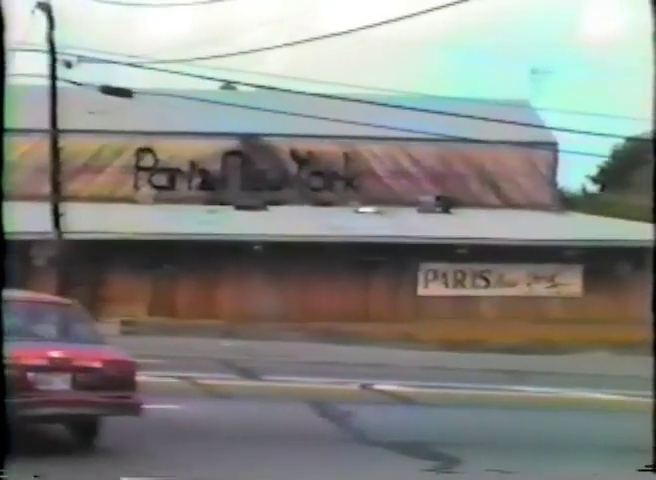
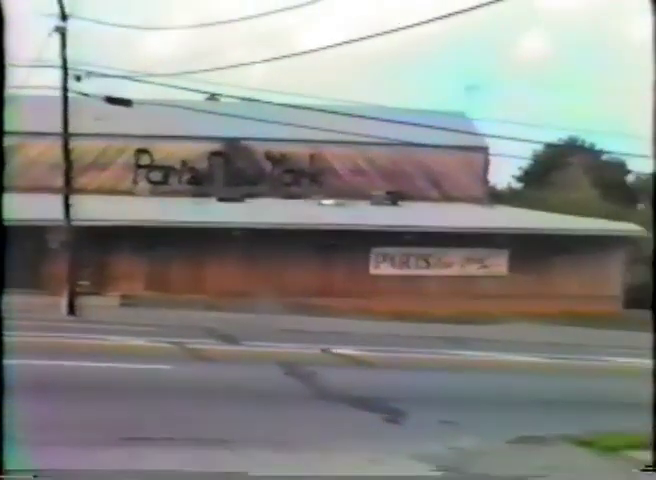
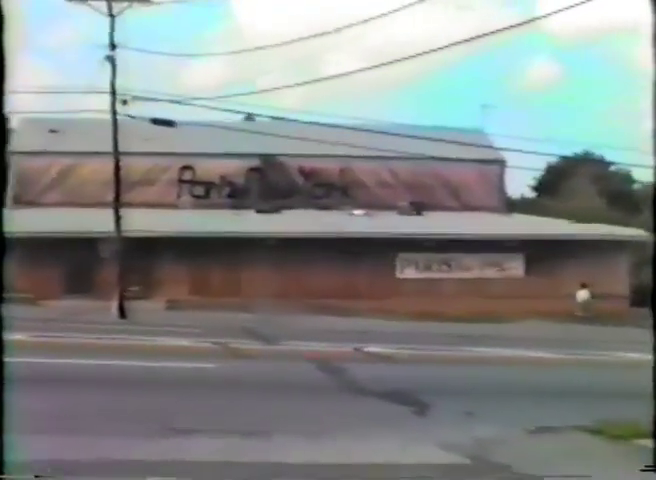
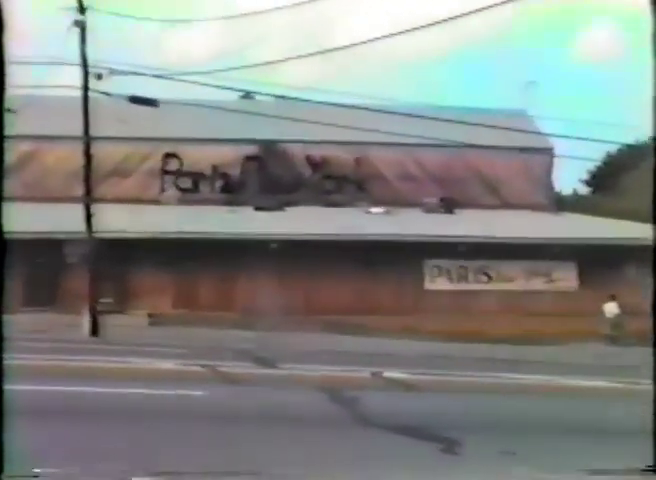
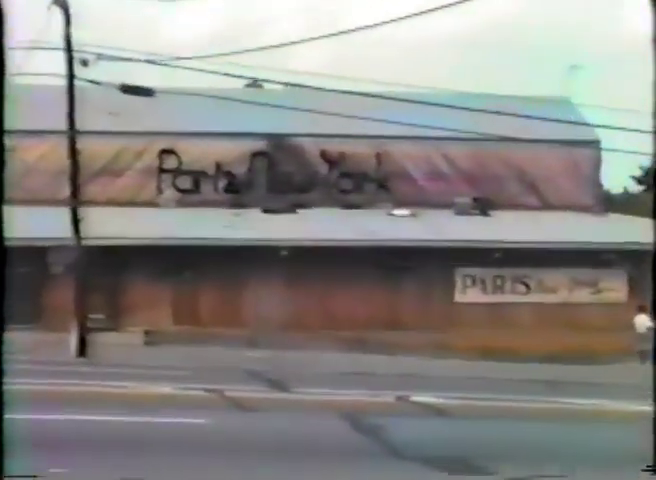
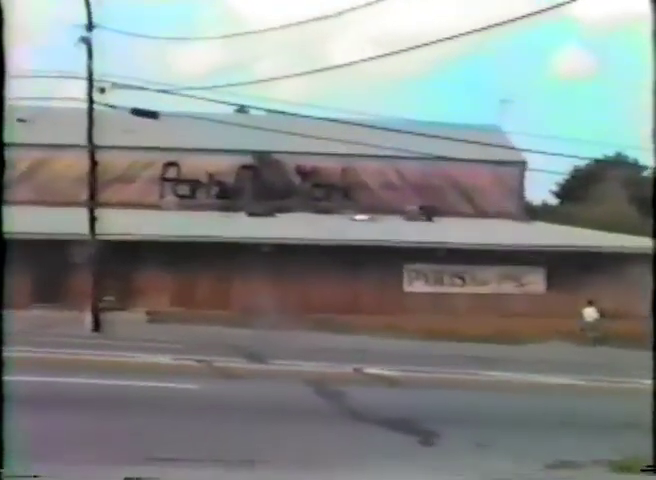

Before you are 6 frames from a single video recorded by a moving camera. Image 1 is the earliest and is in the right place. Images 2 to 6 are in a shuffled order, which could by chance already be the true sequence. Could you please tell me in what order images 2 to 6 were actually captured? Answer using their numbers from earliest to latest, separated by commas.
2, 3, 6, 4, 5
